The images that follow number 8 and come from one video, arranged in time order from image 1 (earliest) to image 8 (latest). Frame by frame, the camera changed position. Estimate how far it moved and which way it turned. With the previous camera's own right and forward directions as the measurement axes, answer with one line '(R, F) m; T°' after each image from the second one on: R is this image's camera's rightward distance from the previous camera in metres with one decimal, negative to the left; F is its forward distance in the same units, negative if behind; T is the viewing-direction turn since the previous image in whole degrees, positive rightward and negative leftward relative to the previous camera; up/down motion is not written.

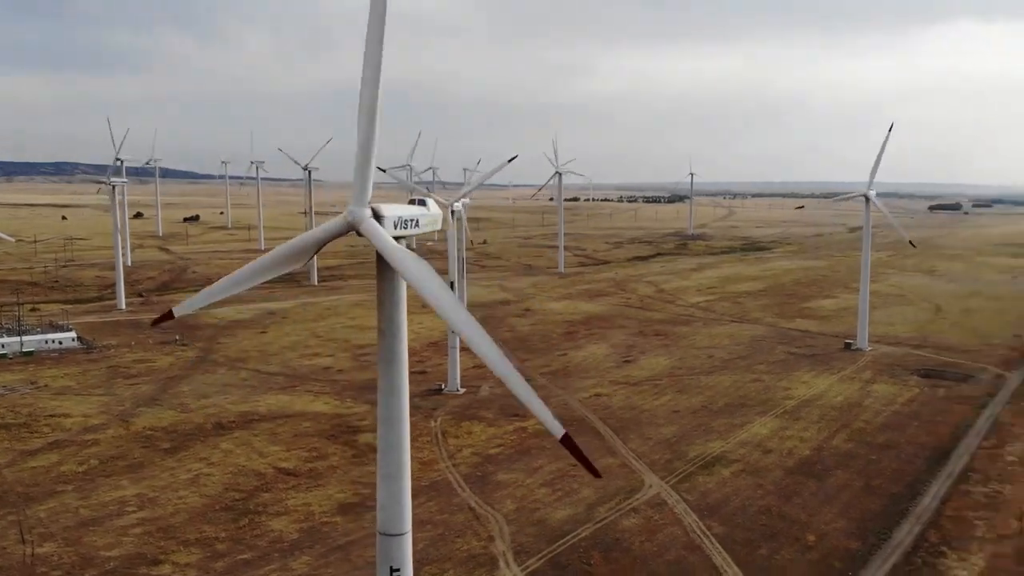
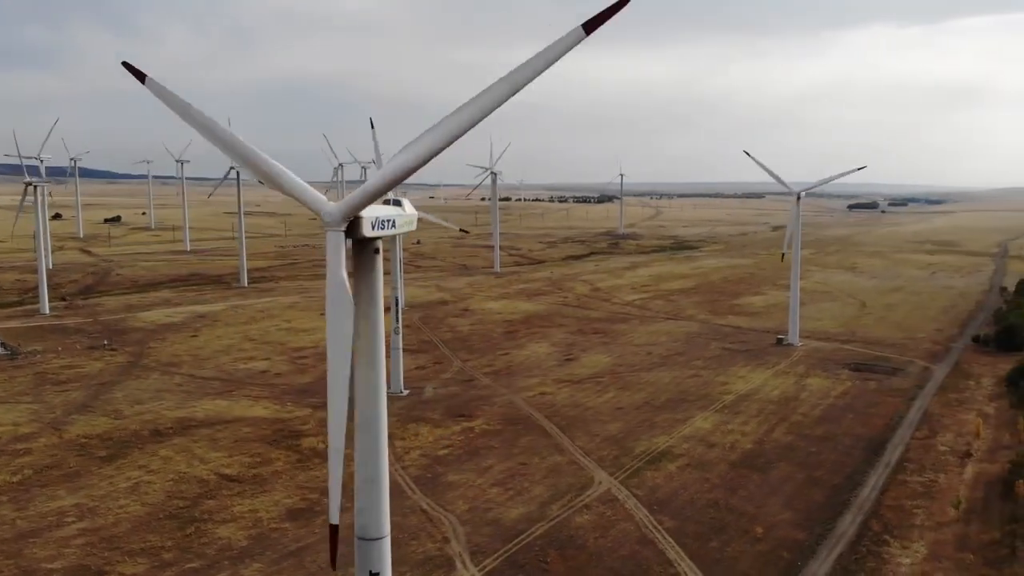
(-0.5, 0.0) m; +4°
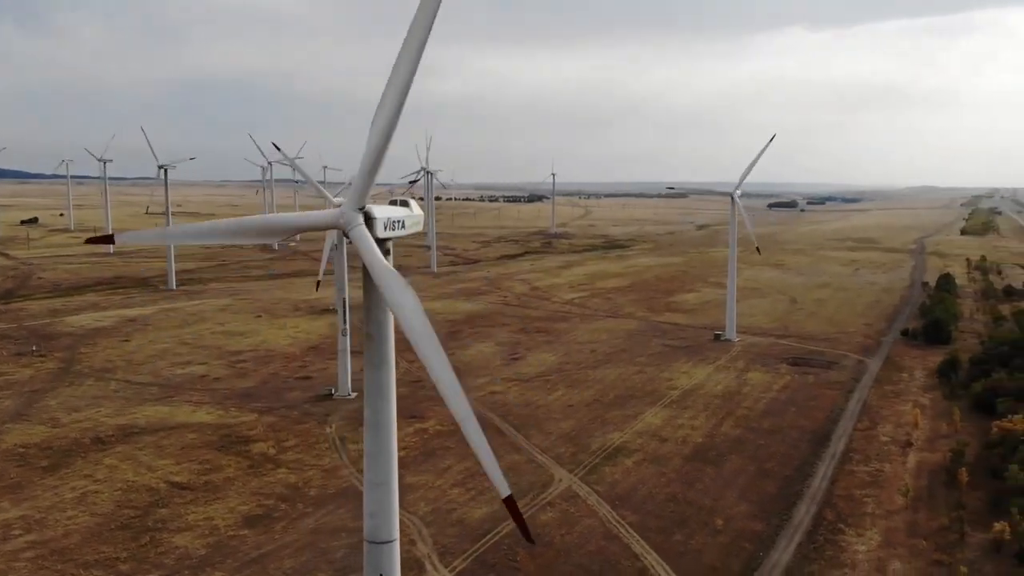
(-0.8, 0.0) m; +5°
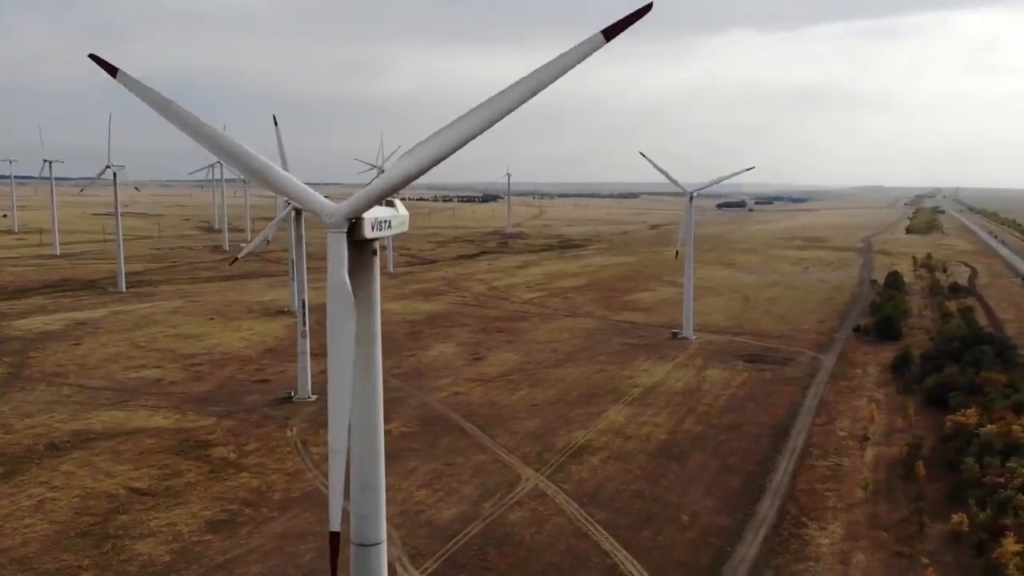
(-0.3, 0.0) m; +3°
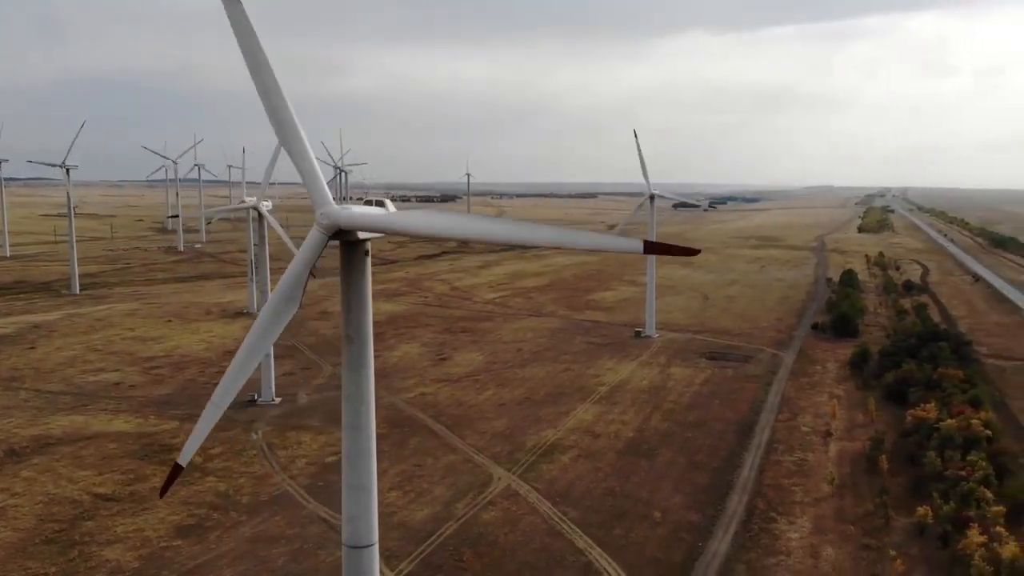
(-0.3, 0.0) m; +3°
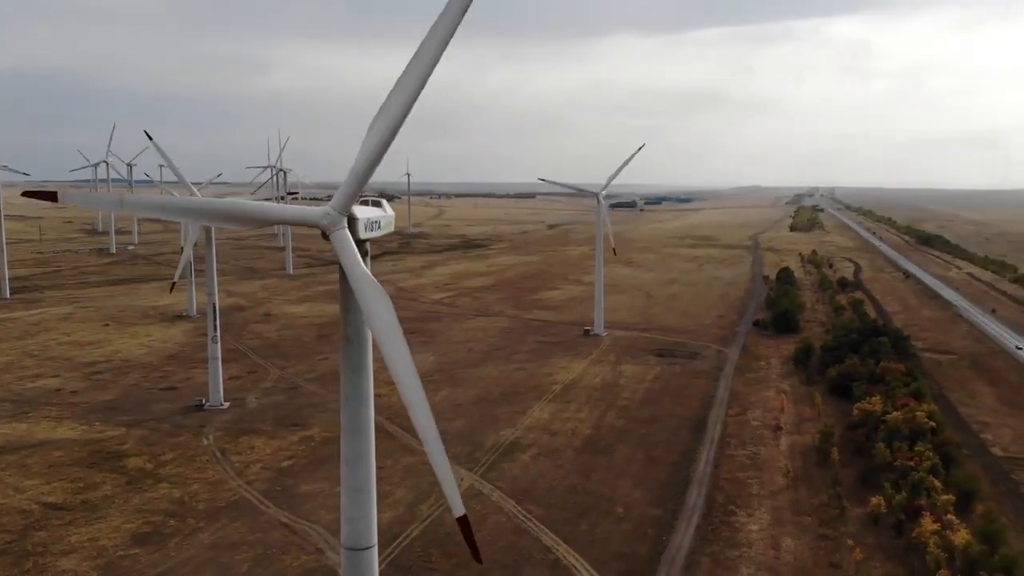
(-0.6, 0.0) m; +4°
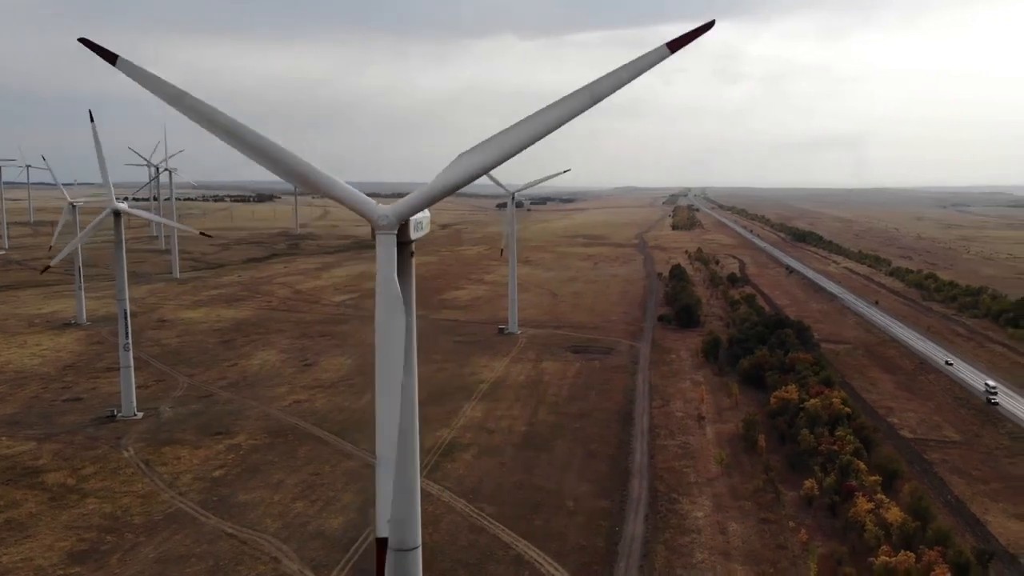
(-1.6, 0.0) m; +8°
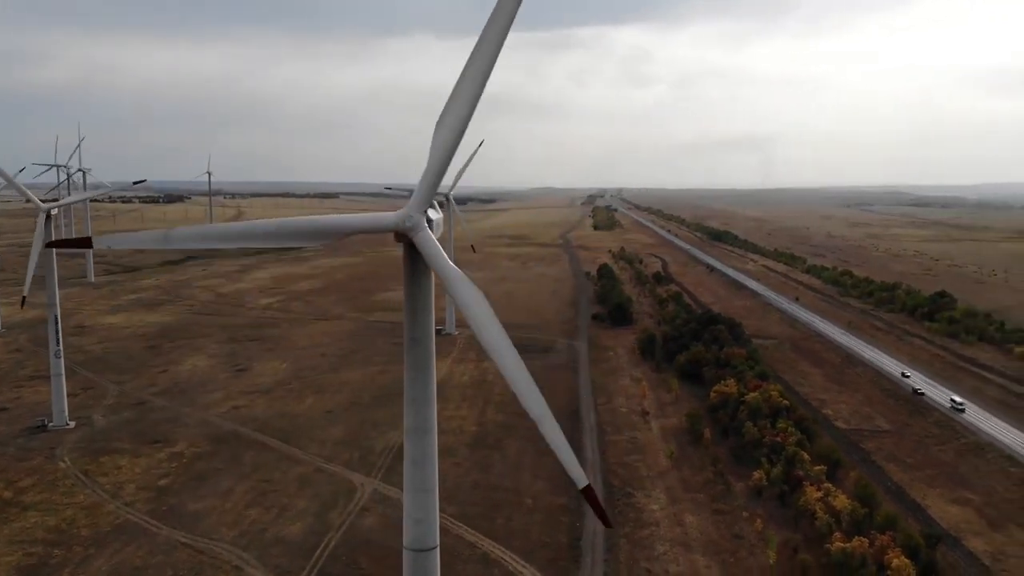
(-1.0, -0.1) m; +5°
